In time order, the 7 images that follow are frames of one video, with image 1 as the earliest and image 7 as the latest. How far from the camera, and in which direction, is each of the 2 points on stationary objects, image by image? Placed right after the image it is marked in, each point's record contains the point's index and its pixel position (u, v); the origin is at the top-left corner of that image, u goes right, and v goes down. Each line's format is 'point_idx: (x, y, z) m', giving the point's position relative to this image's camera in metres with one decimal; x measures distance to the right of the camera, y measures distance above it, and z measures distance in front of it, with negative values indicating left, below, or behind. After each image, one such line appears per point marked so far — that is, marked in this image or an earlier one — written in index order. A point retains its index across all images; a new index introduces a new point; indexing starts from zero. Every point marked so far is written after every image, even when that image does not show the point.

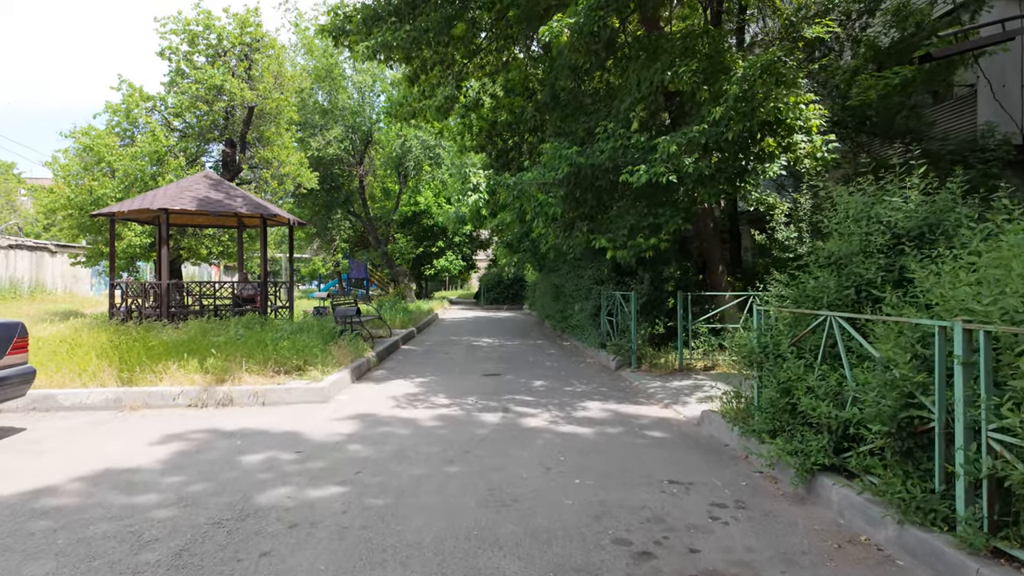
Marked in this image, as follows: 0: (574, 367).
0: (+1.3, -1.6, +11.9) m
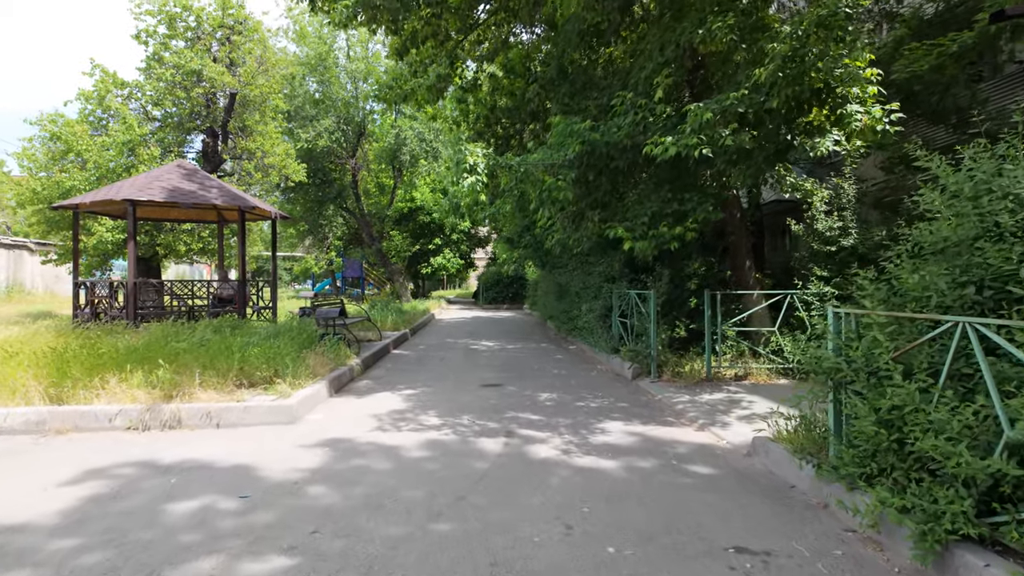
0: (+1.3, -1.6, +10.5) m
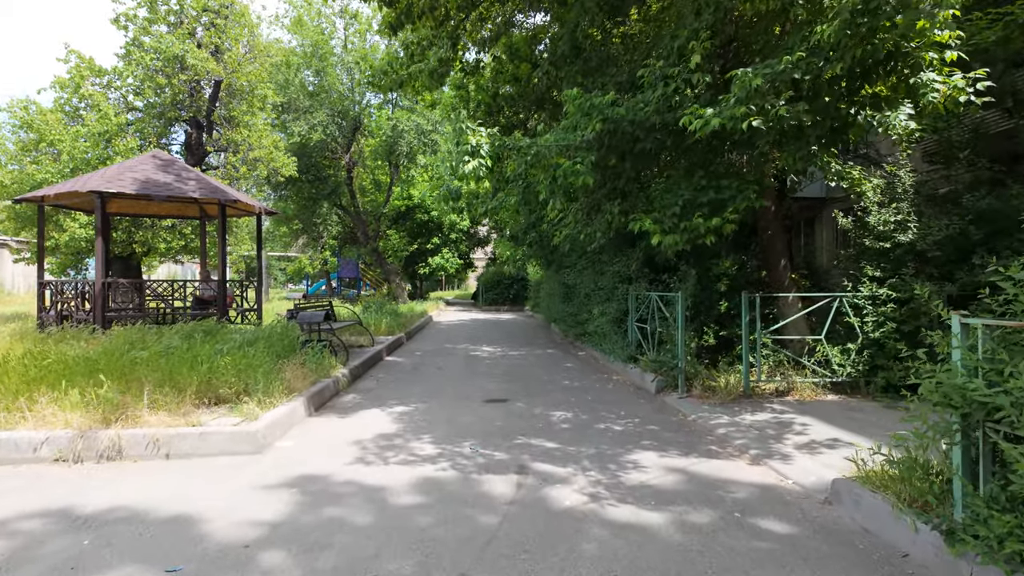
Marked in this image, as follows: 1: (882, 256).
0: (+1.4, -1.6, +9.3) m
1: (+5.3, +0.4, +8.3) m
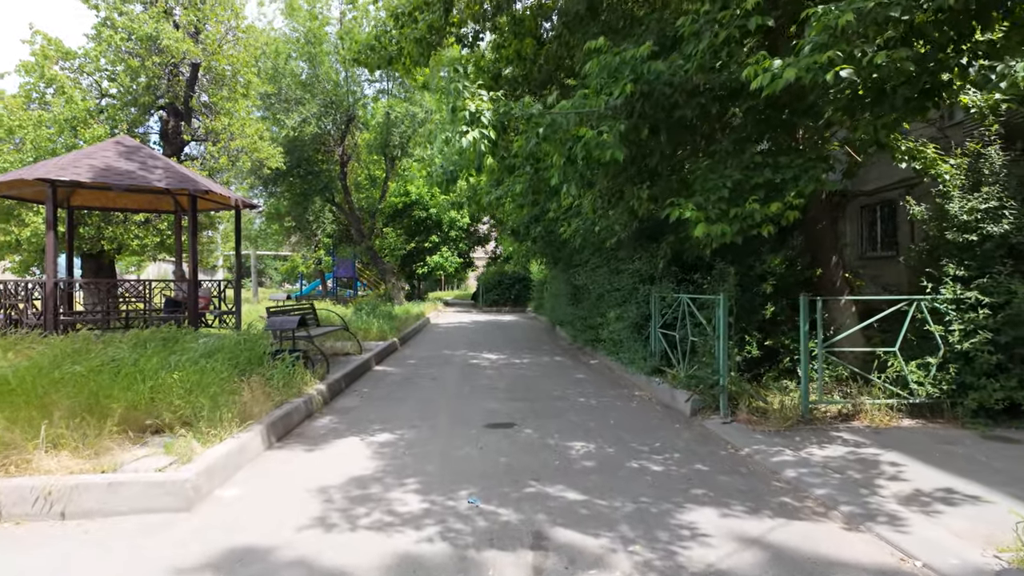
0: (+1.5, -1.6, +7.9) m
1: (+5.4, +0.4, +6.9) m
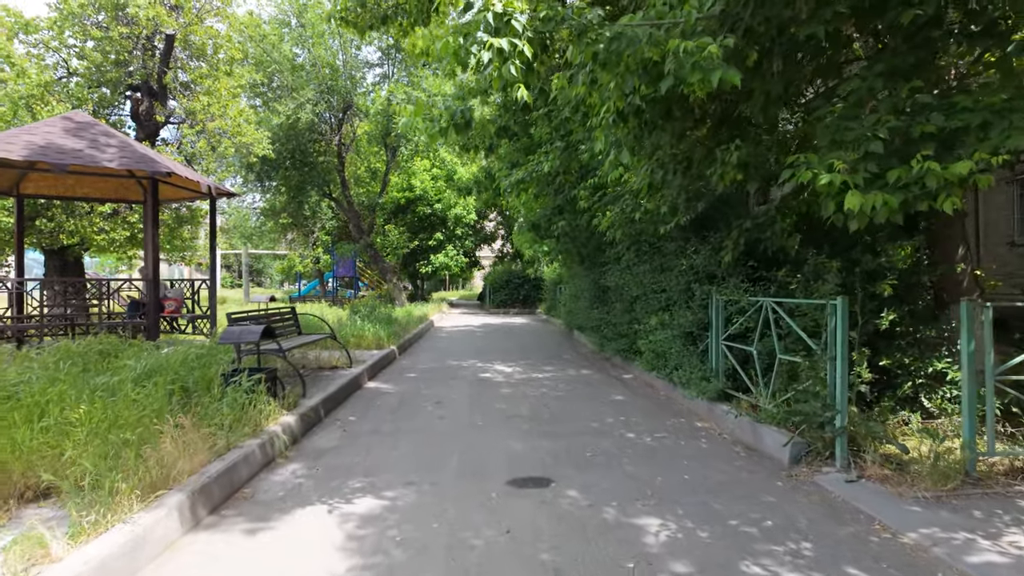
0: (+1.8, -1.6, +5.9) m
1: (+5.7, +0.4, +4.9) m
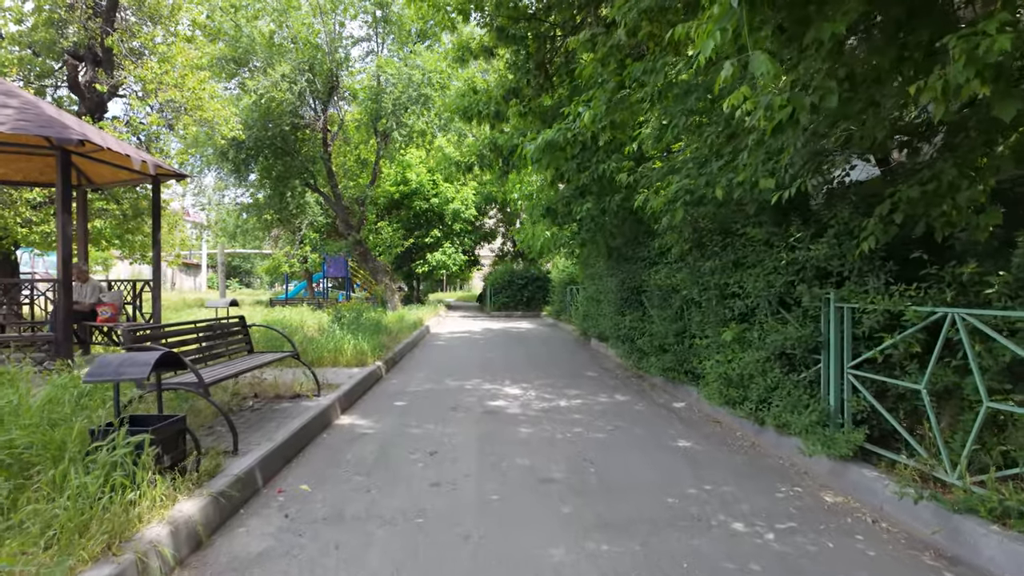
0: (+2.1, -1.7, +3.5) m
1: (+6.0, +0.4, +2.5) m
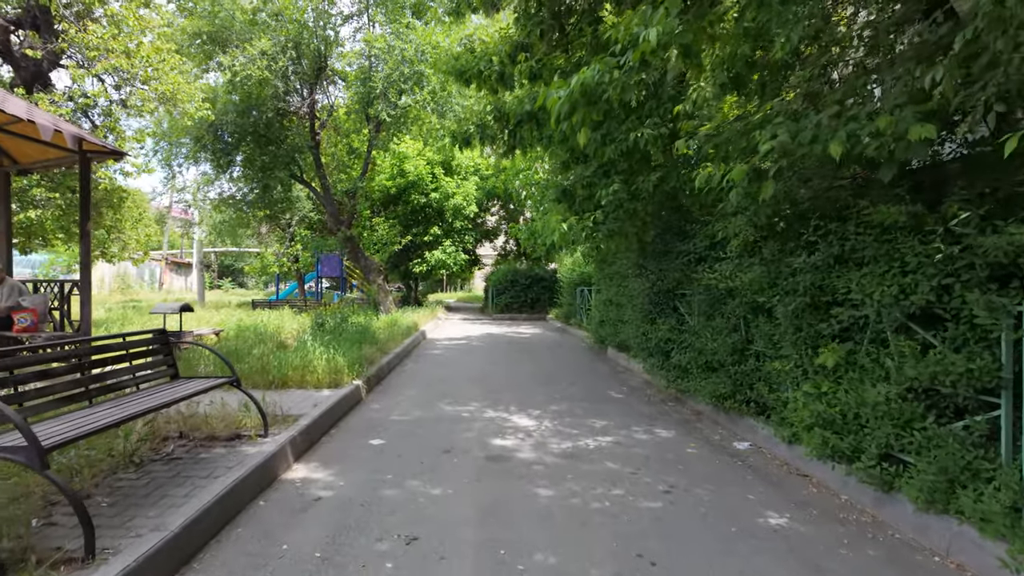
0: (+2.2, -1.7, +1.6) m
1: (+6.1, +0.3, +0.6) m
